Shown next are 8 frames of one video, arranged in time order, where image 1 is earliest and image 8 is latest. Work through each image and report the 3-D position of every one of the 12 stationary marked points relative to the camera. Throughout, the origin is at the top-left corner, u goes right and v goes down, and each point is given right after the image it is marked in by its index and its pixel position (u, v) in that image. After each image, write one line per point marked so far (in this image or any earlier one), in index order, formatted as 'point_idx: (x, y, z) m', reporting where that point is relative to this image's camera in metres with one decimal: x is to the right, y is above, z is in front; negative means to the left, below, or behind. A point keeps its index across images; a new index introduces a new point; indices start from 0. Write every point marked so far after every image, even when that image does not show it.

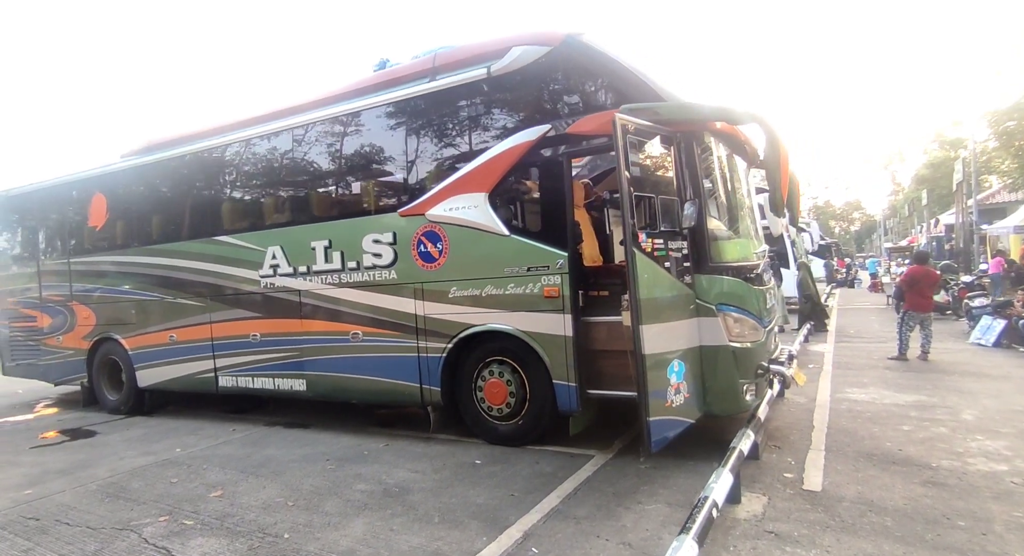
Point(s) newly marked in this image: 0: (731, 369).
0: (+1.7, -0.7, +4.5) m
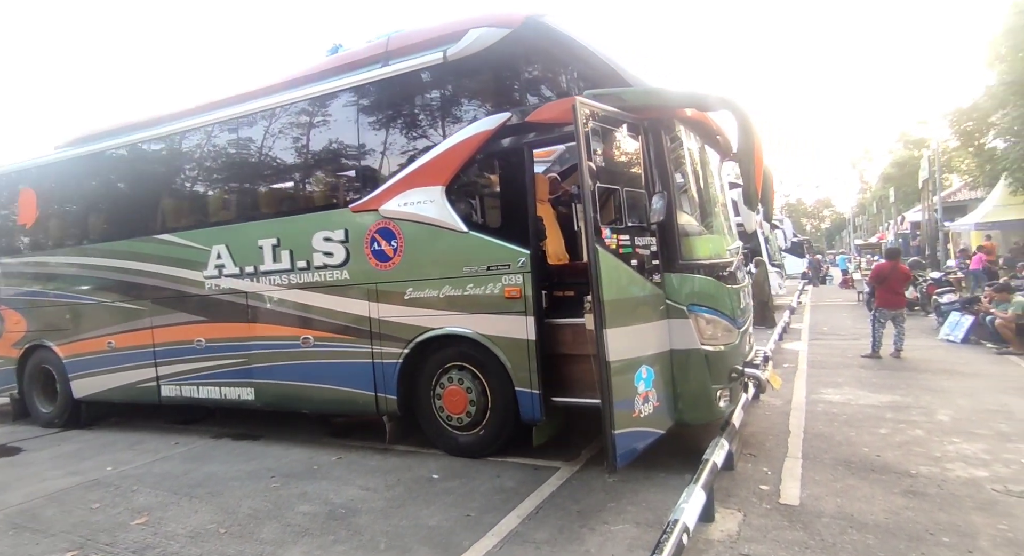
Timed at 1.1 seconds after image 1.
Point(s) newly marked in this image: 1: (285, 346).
0: (+1.4, -0.7, +4.2) m
1: (-2.3, -0.7, +5.9) m
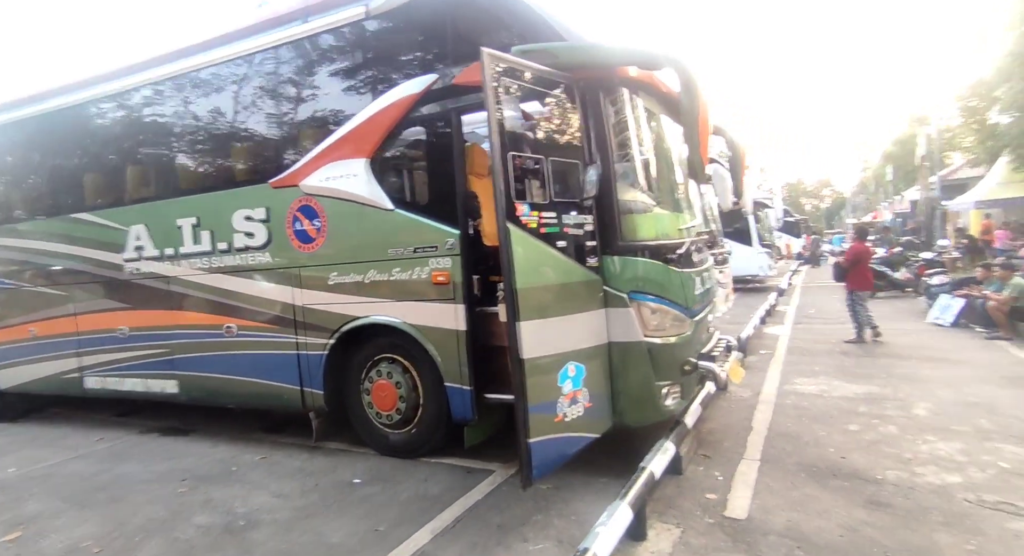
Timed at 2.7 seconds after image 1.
0: (+0.9, -0.6, +3.7) m
1: (-2.9, -0.5, +5.4) m
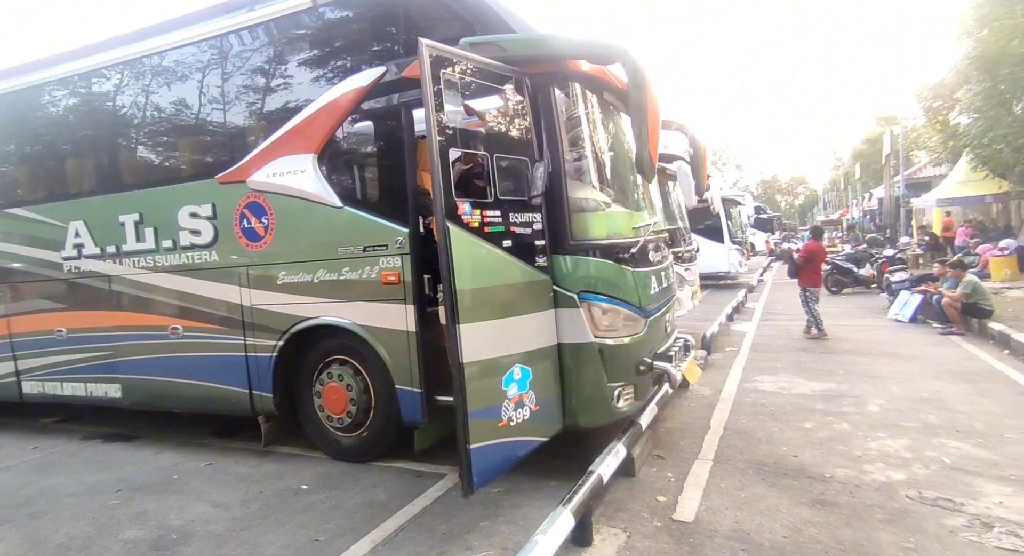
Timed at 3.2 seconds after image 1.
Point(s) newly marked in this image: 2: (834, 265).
0: (+0.5, -0.6, +3.7) m
1: (-3.2, -0.5, +5.2) m
2: (+9.4, +0.4, +16.7) m
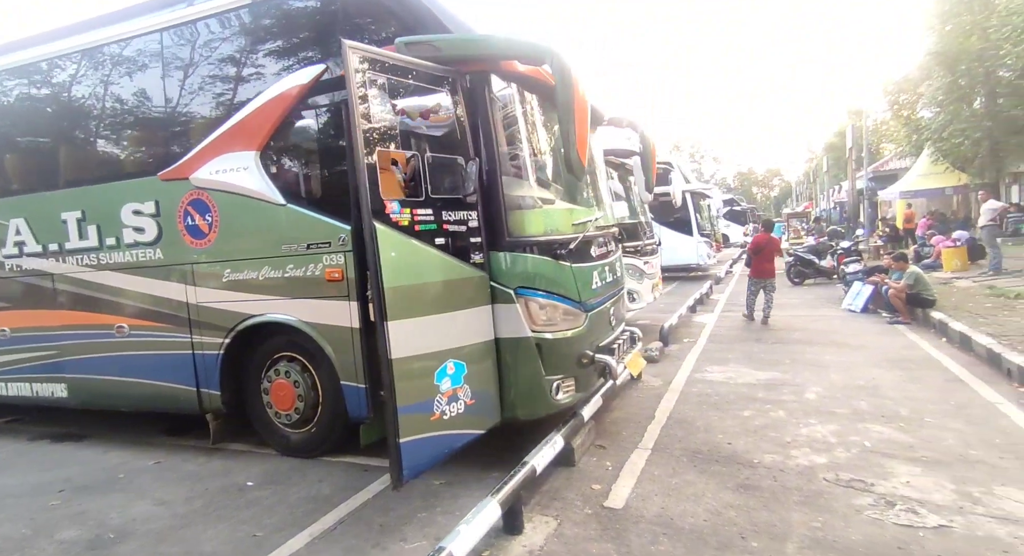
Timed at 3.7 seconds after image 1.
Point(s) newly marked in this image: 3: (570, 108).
0: (+0.1, -0.6, +3.8) m
1: (-3.7, -0.5, +5.1) m
2: (+8.5, +0.7, +17.2) m
3: (+0.3, +0.9, +3.2) m
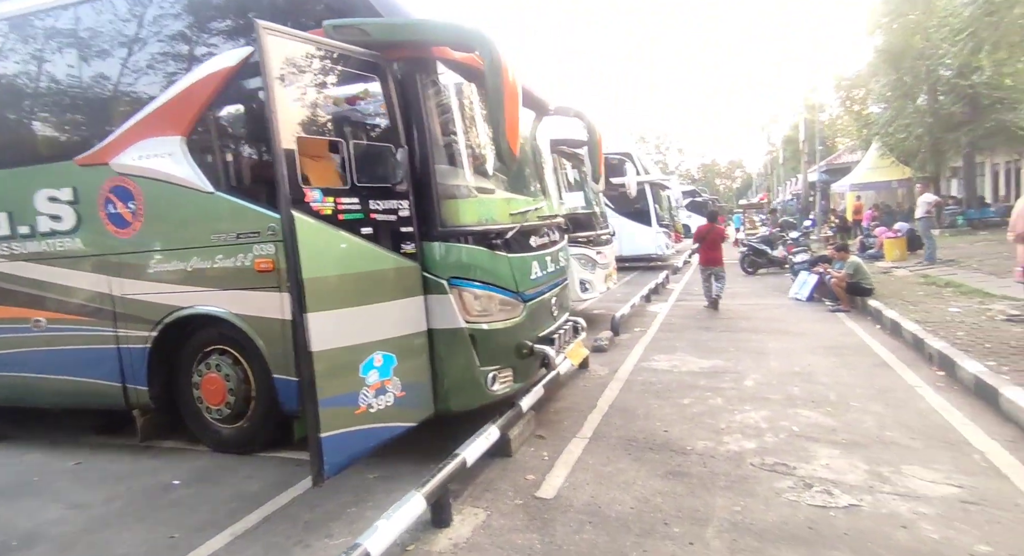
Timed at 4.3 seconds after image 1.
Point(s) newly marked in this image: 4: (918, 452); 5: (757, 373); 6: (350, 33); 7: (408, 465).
0: (-0.3, -0.5, +3.7) m
1: (-4.2, -0.4, +4.9) m
2: (+7.2, +1.0, +17.6) m
3: (-0.1, +1.0, +3.2) m
4: (+2.6, -1.1, +3.7) m
5: (+2.5, -1.0, +6.0) m
6: (-1.0, +1.4, +3.4) m
7: (-0.7, -1.3, +3.9) m
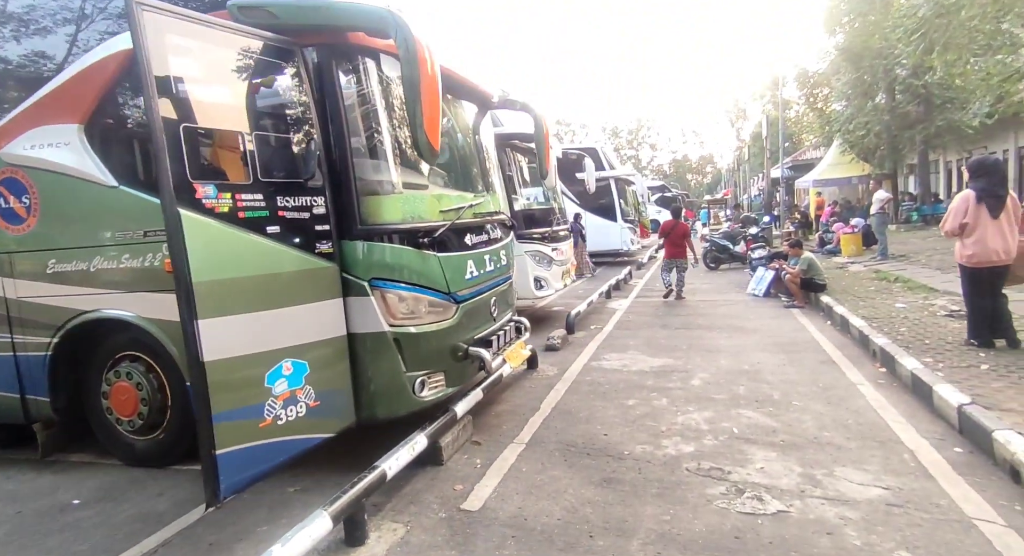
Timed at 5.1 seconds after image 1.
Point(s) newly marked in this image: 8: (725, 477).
0: (-0.7, -0.5, +3.5) m
1: (-4.7, -0.5, +4.5) m
2: (+6.1, +1.1, +17.7) m
3: (-0.5, +1.0, +3.0) m
4: (+2.2, -1.1, +3.7) m
5: (+2.0, -1.0, +5.9) m
6: (-1.4, +1.4, +3.1) m
7: (-1.2, -1.3, +3.7) m
8: (+1.3, -1.2, +3.4) m
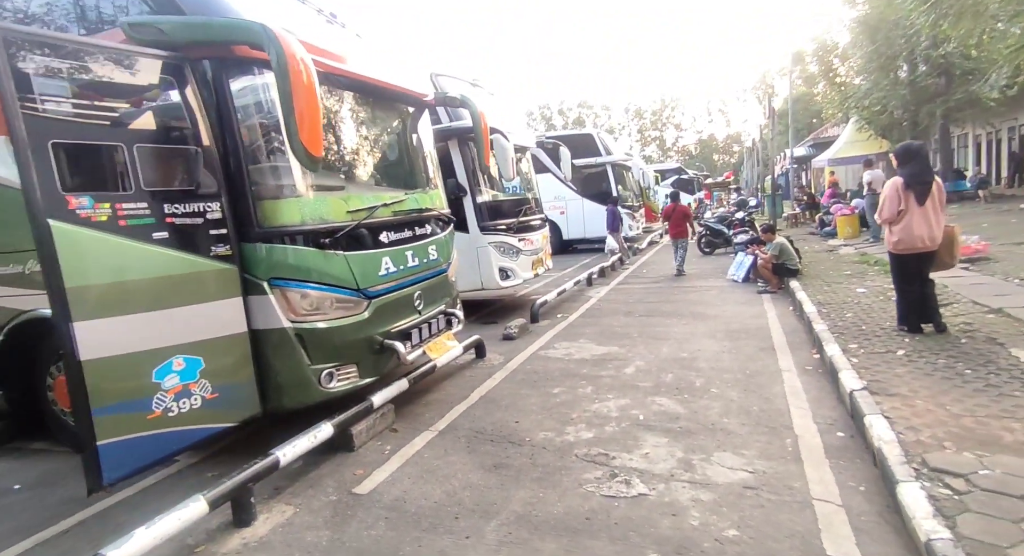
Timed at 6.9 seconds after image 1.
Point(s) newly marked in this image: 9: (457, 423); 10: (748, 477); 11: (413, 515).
0: (-1.4, -0.5, +3.8) m
1: (-5.3, -0.5, +4.8) m
2: (+5.8, +1.6, +17.7) m
3: (-1.2, +1.0, +3.2) m
4: (+1.5, -1.1, +3.8) m
5: (+1.4, -0.9, +6.0) m
6: (-2.1, +1.4, +3.3) m
7: (-1.8, -1.3, +4.0) m
8: (+0.6, -1.1, +3.6) m
9: (-0.4, -1.1, +4.5) m
10: (+1.3, -1.1, +3.2) m
11: (-0.5, -1.3, +3.1) m
